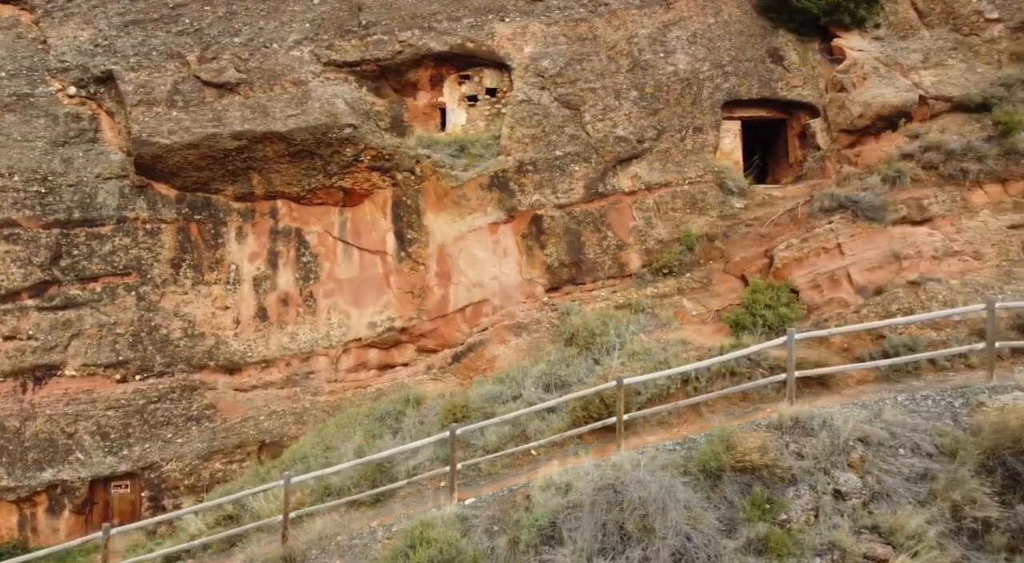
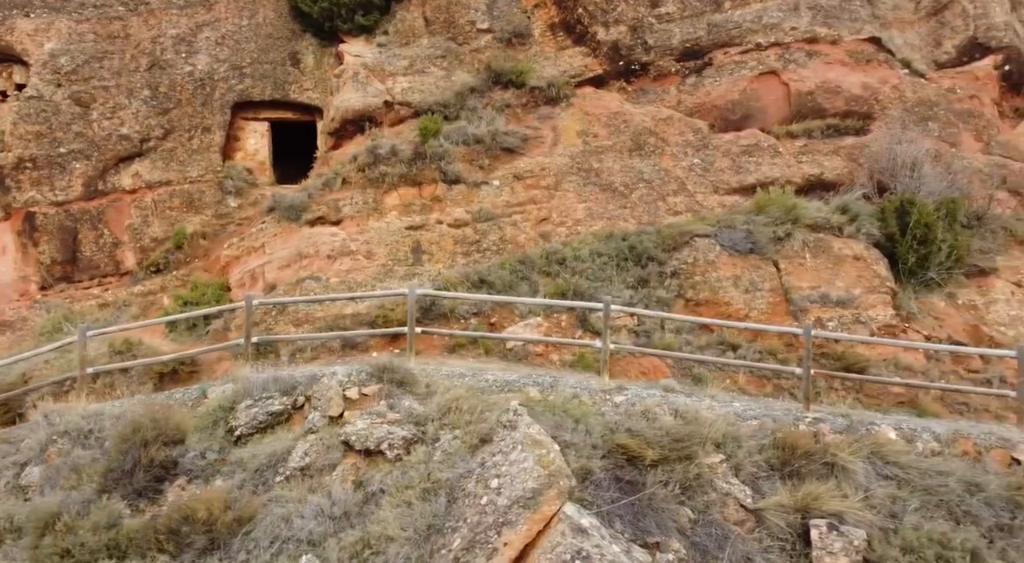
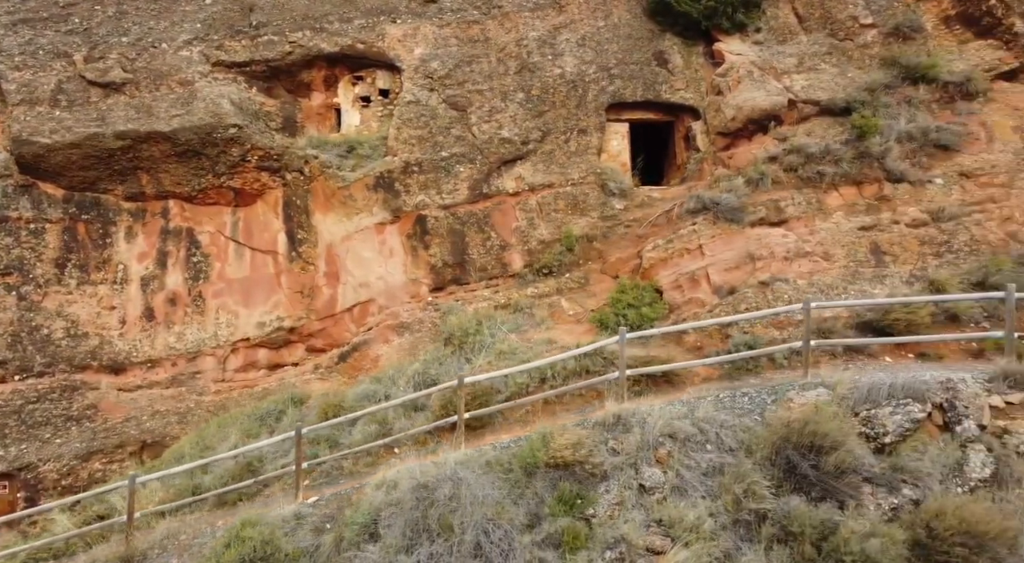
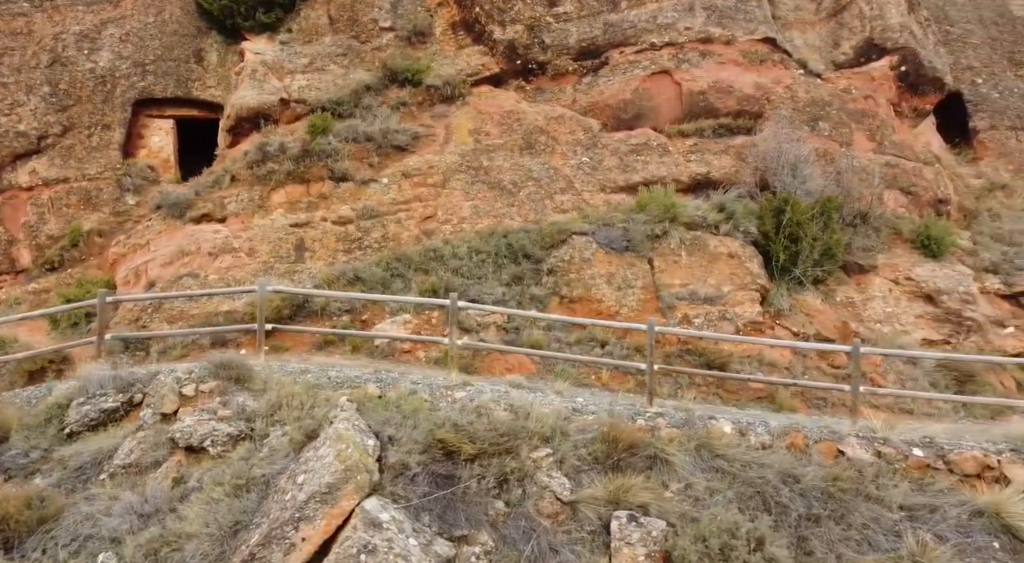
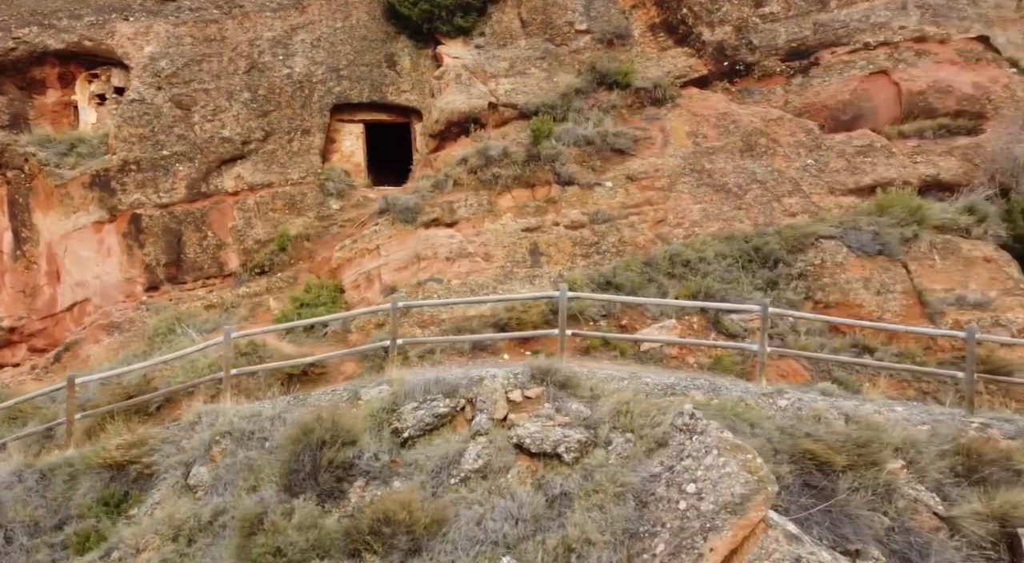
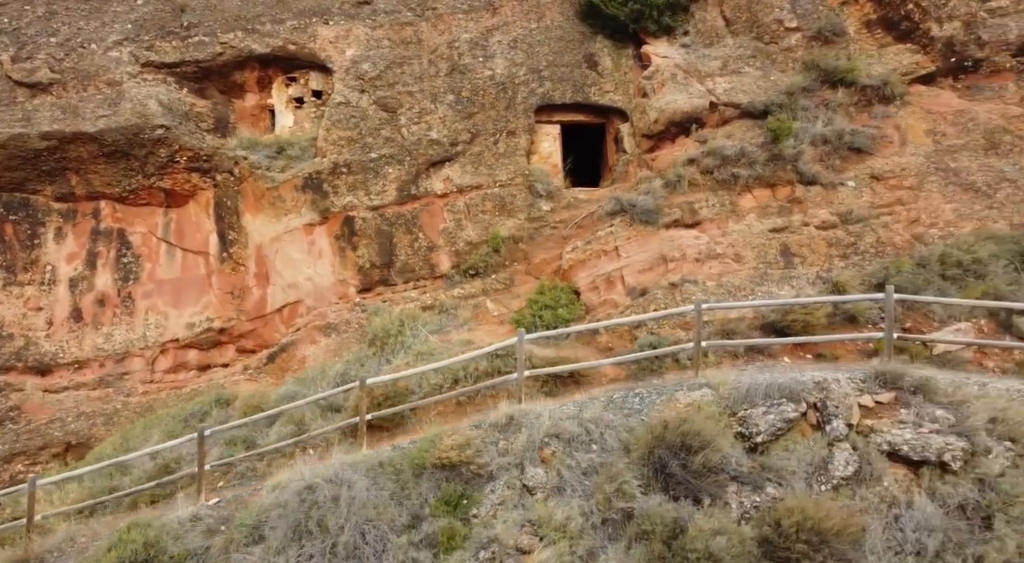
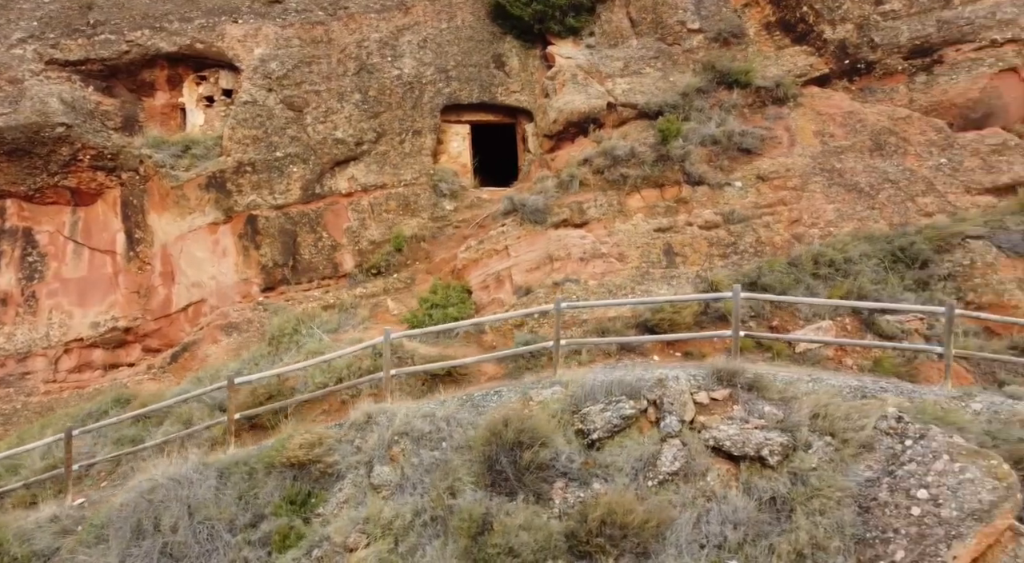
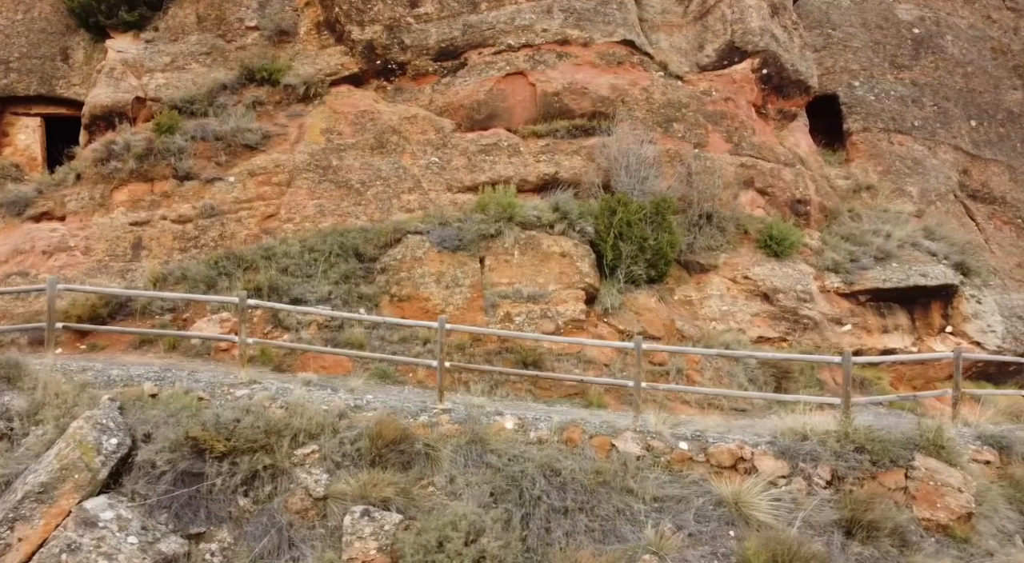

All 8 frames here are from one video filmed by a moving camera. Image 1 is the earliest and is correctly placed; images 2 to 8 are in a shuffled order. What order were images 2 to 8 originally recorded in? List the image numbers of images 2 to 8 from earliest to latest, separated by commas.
3, 6, 7, 5, 2, 4, 8
